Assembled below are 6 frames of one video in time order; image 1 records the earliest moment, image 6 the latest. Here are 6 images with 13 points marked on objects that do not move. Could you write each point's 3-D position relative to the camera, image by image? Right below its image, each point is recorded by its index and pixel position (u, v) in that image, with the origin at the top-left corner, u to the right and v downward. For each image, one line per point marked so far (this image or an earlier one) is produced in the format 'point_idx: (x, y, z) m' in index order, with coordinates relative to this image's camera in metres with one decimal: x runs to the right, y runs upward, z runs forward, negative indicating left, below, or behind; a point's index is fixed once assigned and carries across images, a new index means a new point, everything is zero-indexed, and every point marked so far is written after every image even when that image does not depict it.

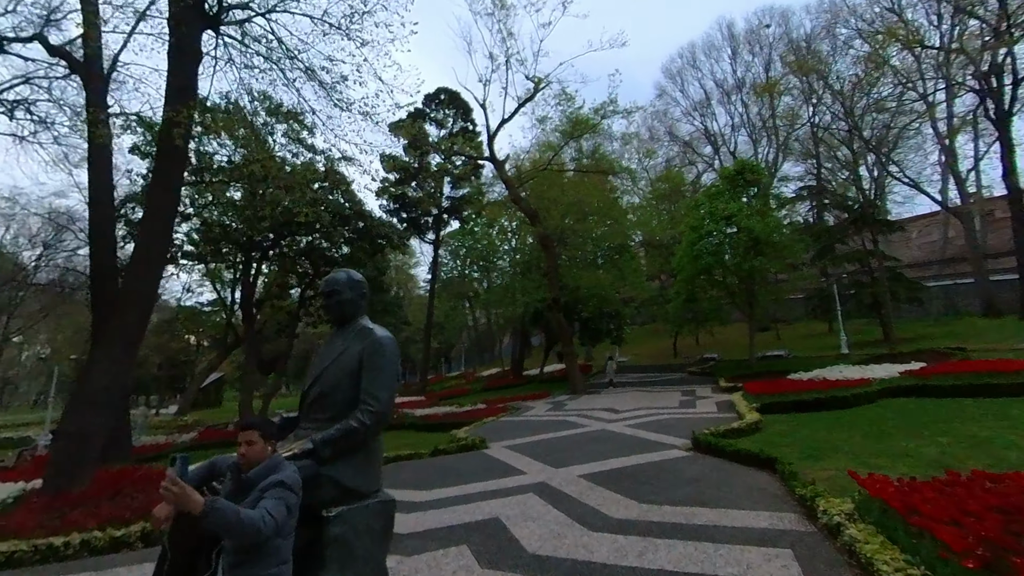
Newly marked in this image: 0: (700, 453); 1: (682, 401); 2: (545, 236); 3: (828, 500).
0: (+2.2, -2.0, +5.8) m
1: (+3.7, -2.5, +10.6) m
2: (+1.0, +1.7, +15.8) m
3: (+2.2, -1.5, +3.5) m
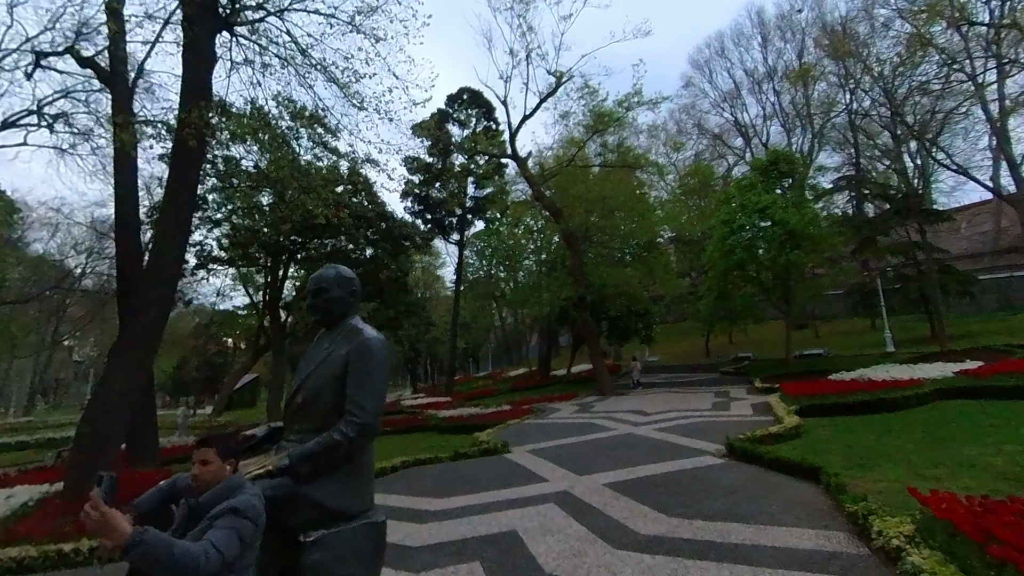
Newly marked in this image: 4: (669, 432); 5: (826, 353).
0: (+2.5, -1.9, +5.4) m
1: (+4.2, -2.4, +10.2) m
2: (+1.8, +1.7, +15.5) m
3: (+2.3, -1.5, +3.1) m
4: (+2.4, -2.2, +7.4) m
5: (+10.8, -2.3, +16.9) m
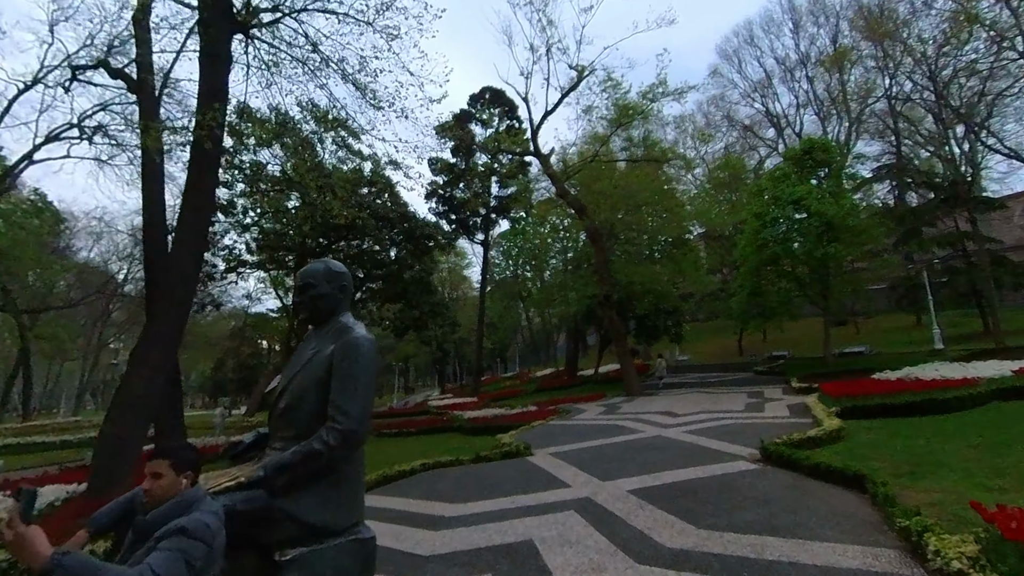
0: (+2.7, -1.8, +5.1) m
1: (+4.7, -2.3, +9.7) m
2: (+2.5, +1.8, +15.2) m
3: (+2.4, -1.4, +2.8) m
4: (+2.7, -2.1, +7.1) m
5: (+11.7, -2.1, +16.1) m
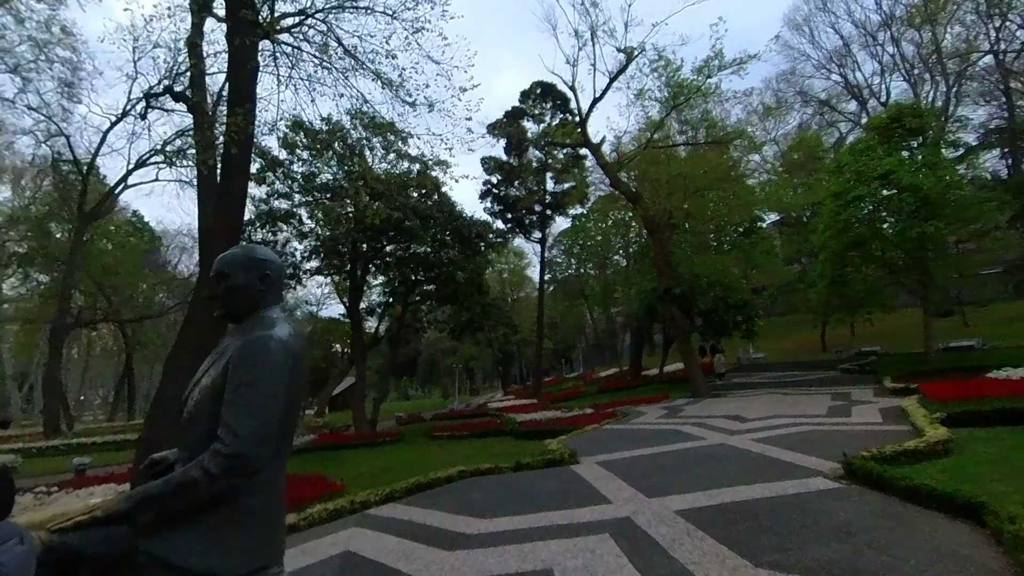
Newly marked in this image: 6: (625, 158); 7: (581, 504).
0: (+3.0, -1.7, +4.3) m
1: (+5.6, -2.1, +8.6) m
2: (+4.0, +1.9, +14.3) m
3: (+2.4, -1.3, +2.0) m
4: (+3.3, -2.0, +6.2) m
5: (+13.3, -1.6, +14.0) m
6: (+3.3, +3.8, +14.3) m
7: (+0.6, -2.0, +4.5) m
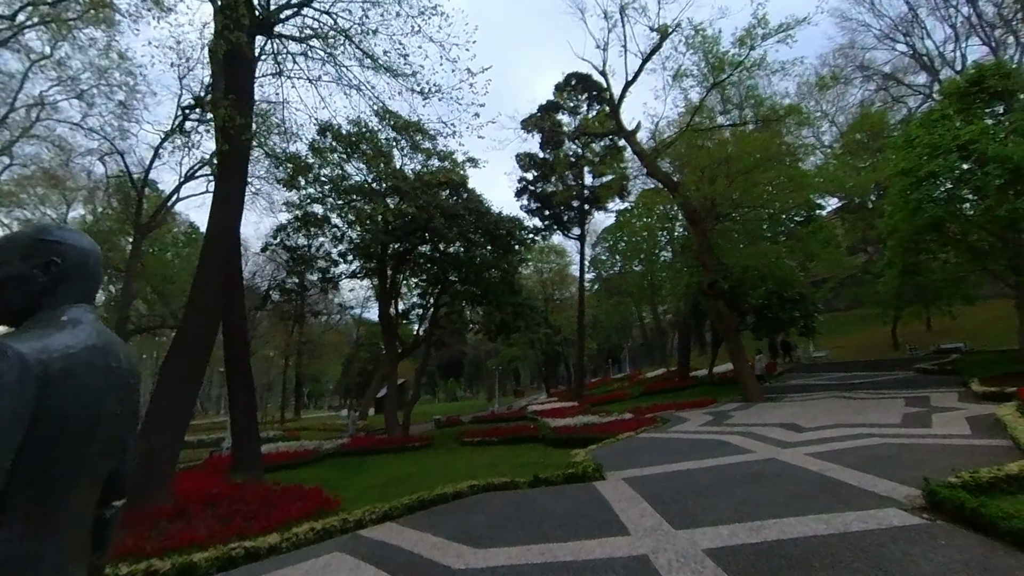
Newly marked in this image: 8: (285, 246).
0: (+3.0, -1.6, +3.4) m
1: (+6.0, -1.9, +7.4) m
2: (+4.9, +2.1, +13.3) m
3: (+2.1, -1.2, +1.2) m
4: (+3.4, -1.8, +5.3) m
5: (+14.2, -1.3, +12.1) m
6: (+4.1, +3.9, +13.4) m
7: (+0.6, -1.9, +3.8) m
8: (-6.8, +1.2, +14.8) m
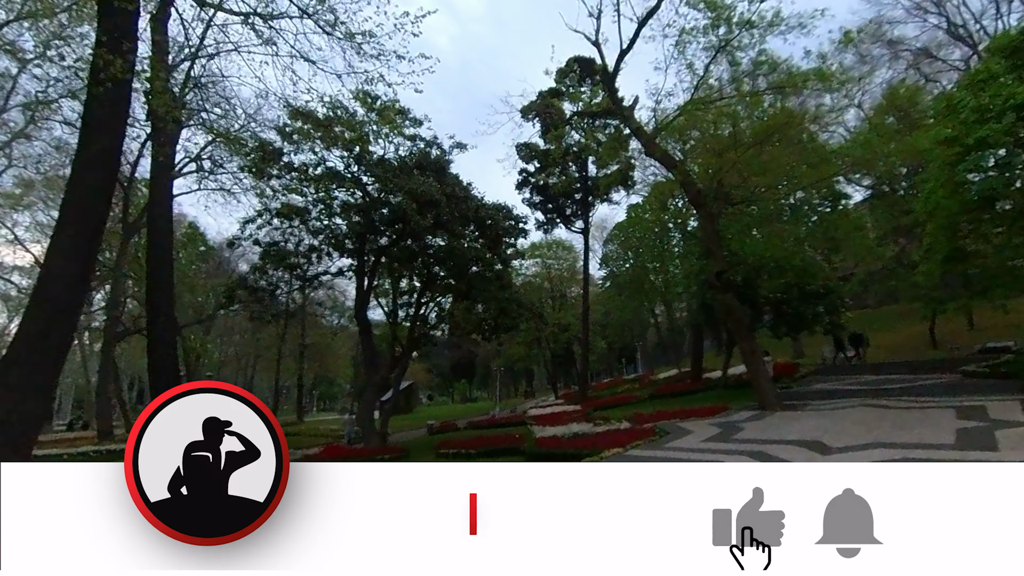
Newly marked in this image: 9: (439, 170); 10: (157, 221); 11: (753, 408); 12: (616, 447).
0: (+2.3, -1.4, +2.0) m
1: (+5.4, -1.7, +6.0) m
2: (+4.5, +2.3, +11.9) m
3: (+1.4, -1.0, -0.1) m
4: (+2.8, -1.7, +4.0) m
5: (+13.8, -1.0, +10.3) m
6: (+3.8, +4.1, +12.0) m
7: (0.0, -1.8, +2.6) m
8: (-7.1, +1.3, +13.8) m
9: (-2.1, +3.3, +13.8) m
10: (-6.0, +1.1, +8.3) m
11: (+5.6, -2.7, +11.3) m
12: (+1.6, -2.5, +7.6) m
